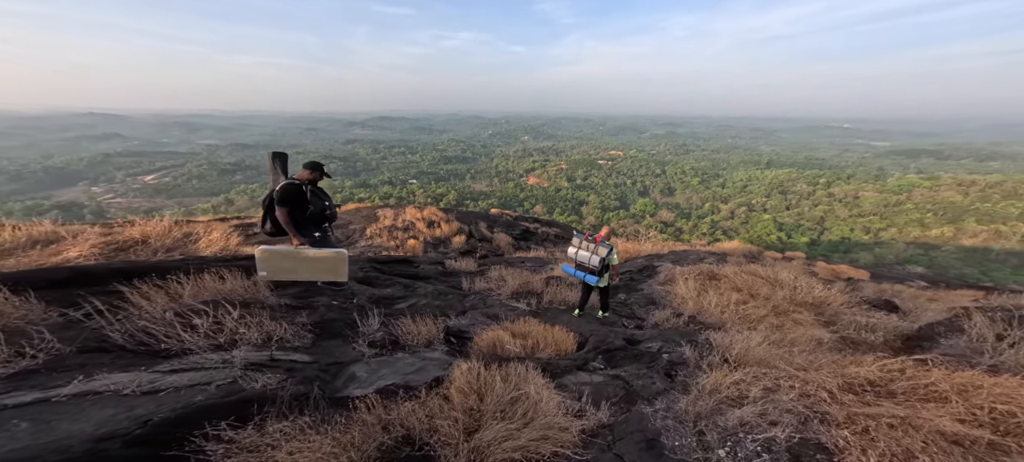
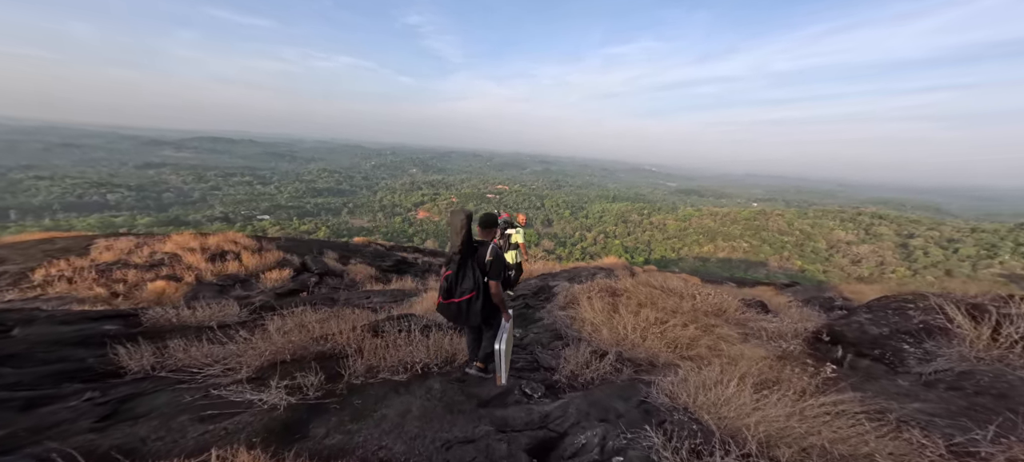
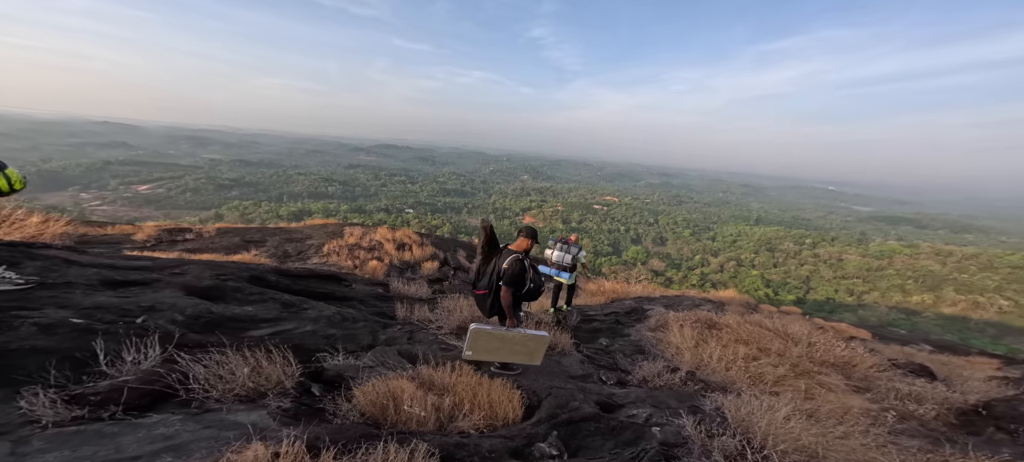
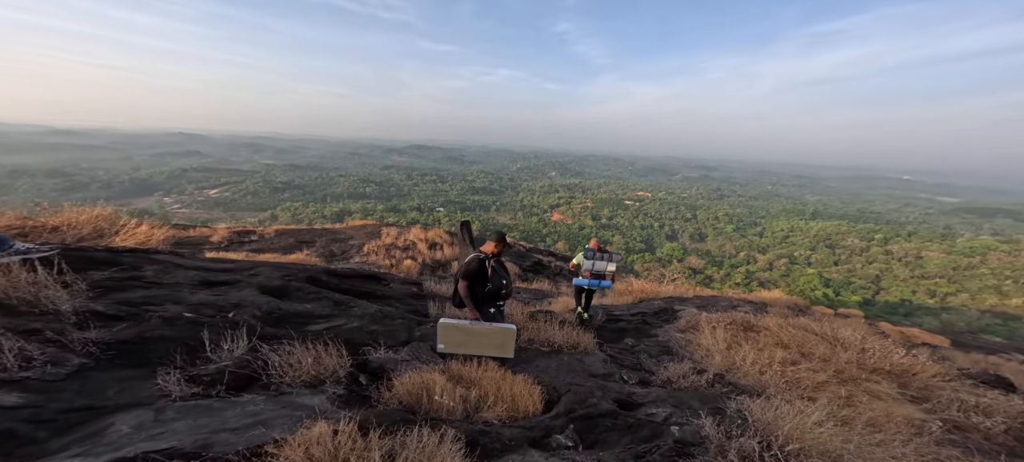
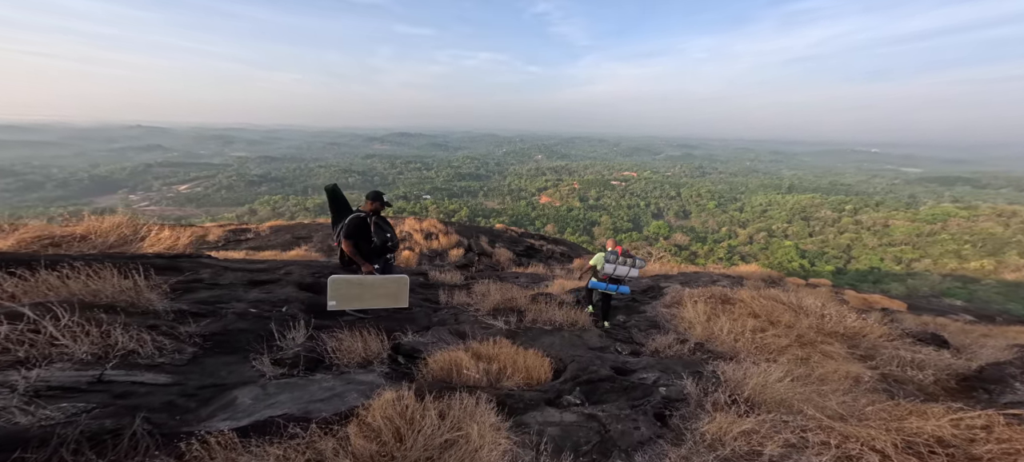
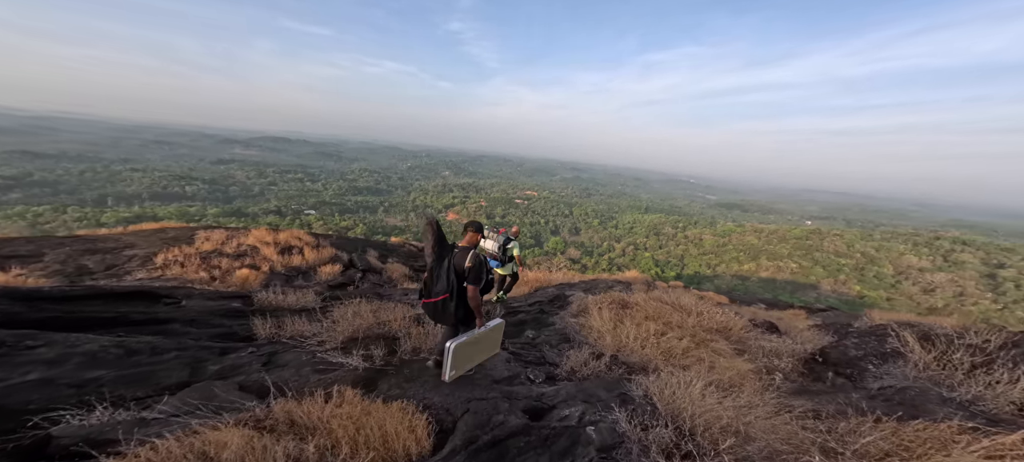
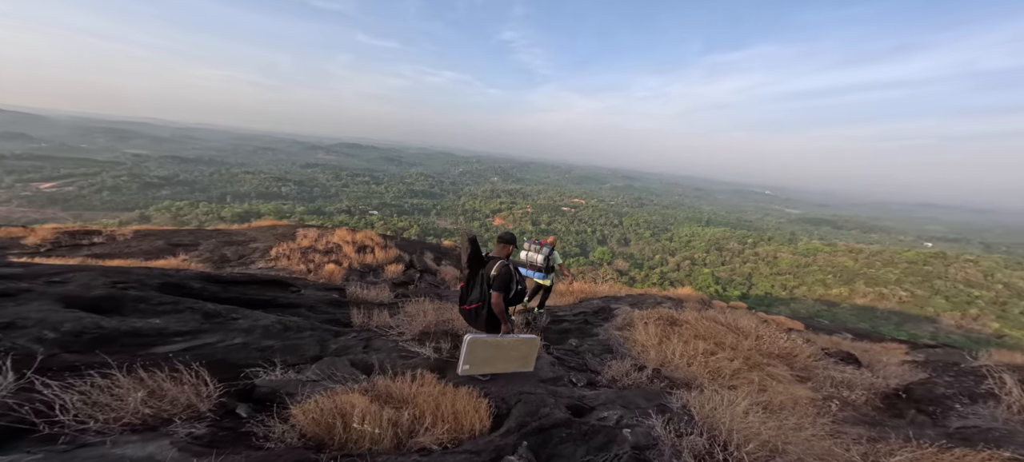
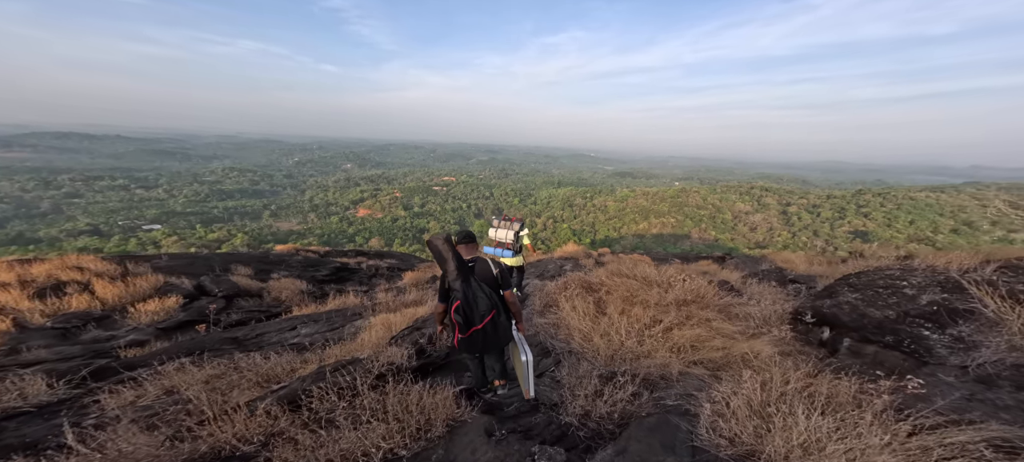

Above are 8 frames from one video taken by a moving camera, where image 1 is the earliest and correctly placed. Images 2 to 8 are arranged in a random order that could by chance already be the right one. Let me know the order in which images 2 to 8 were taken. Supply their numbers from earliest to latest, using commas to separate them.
5, 4, 3, 7, 6, 2, 8
